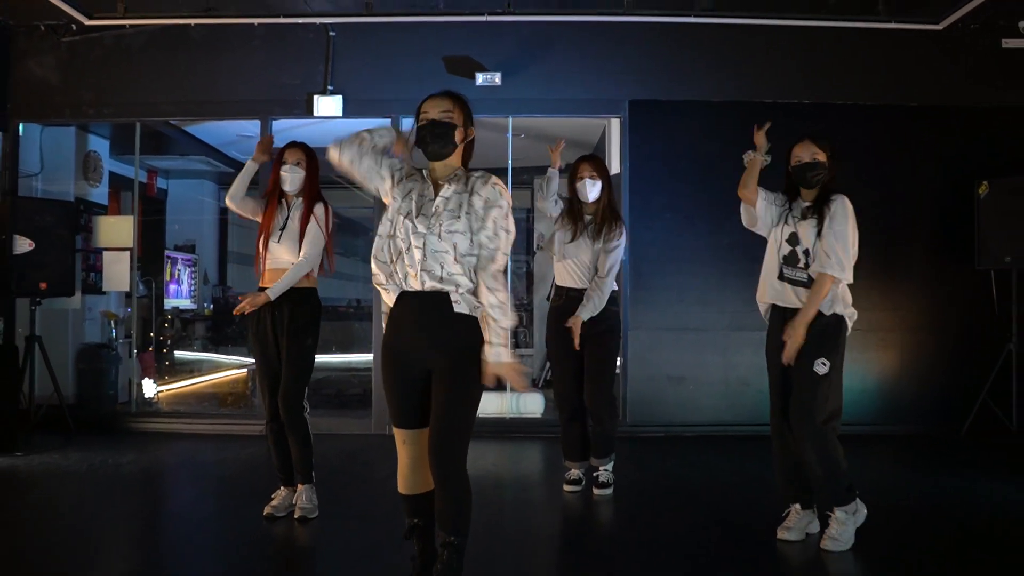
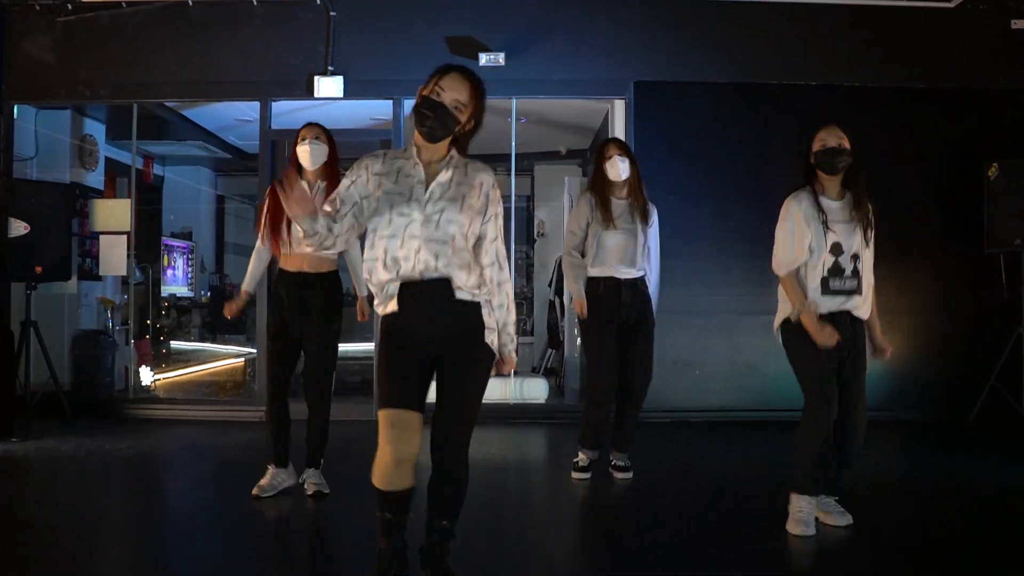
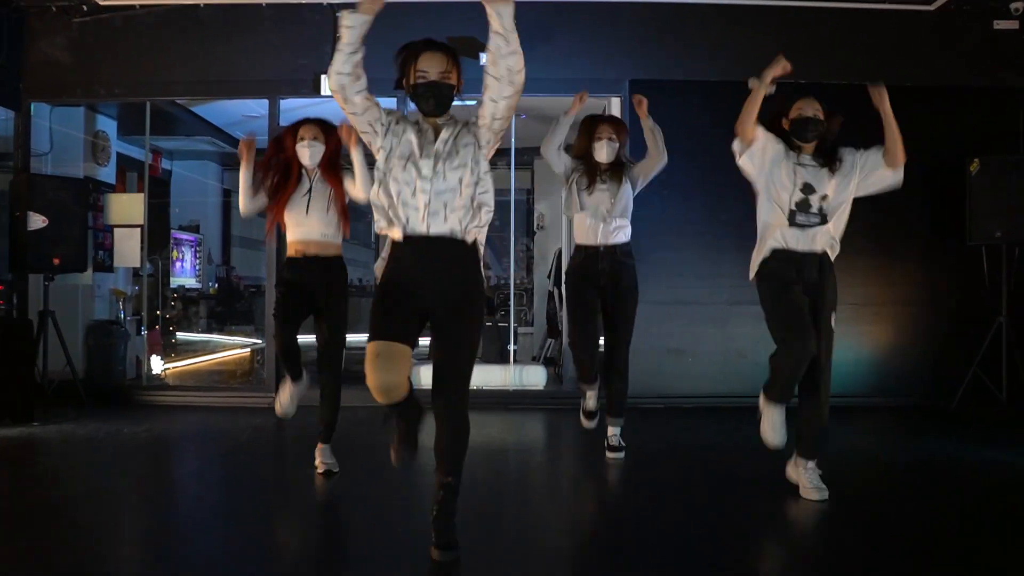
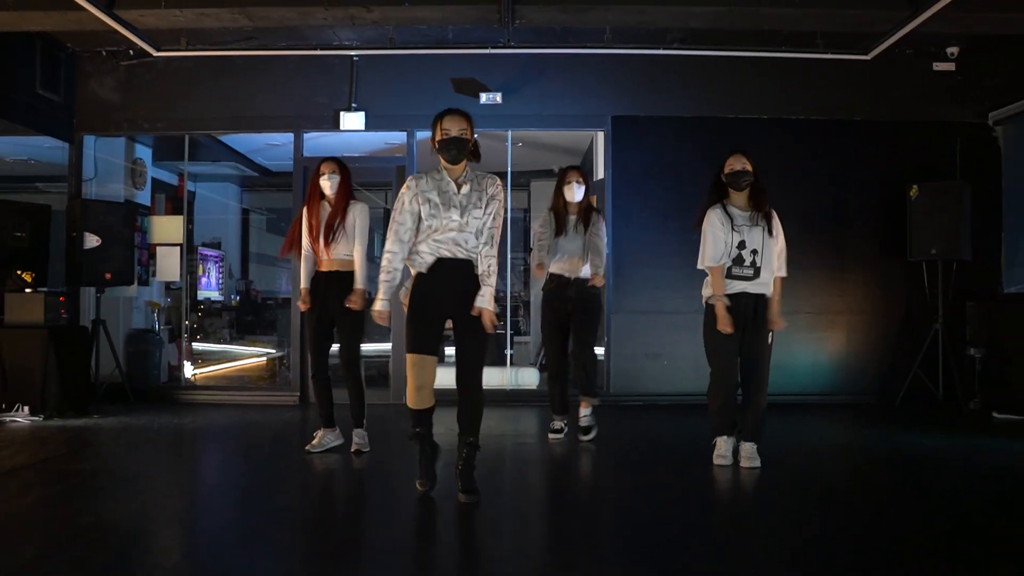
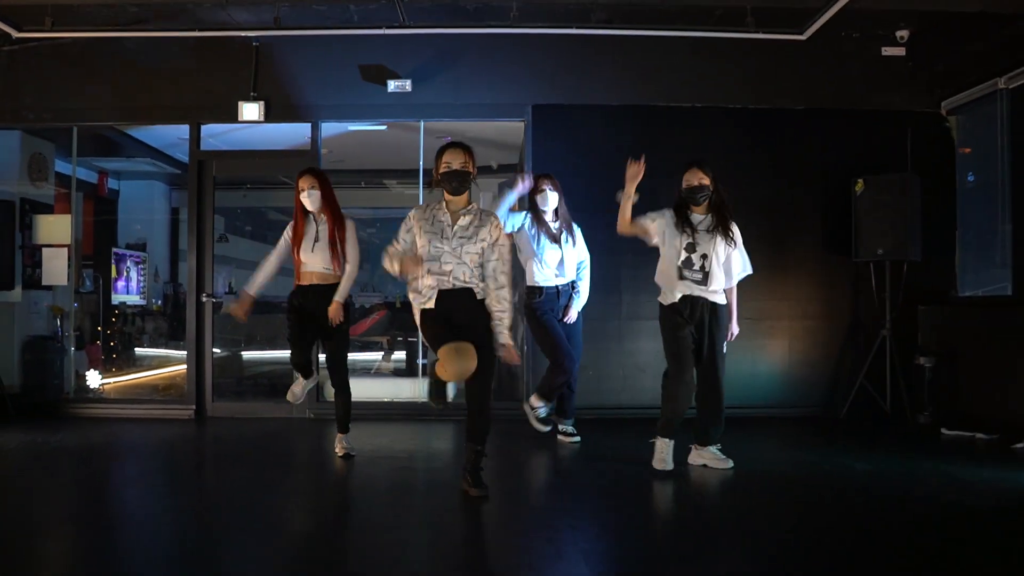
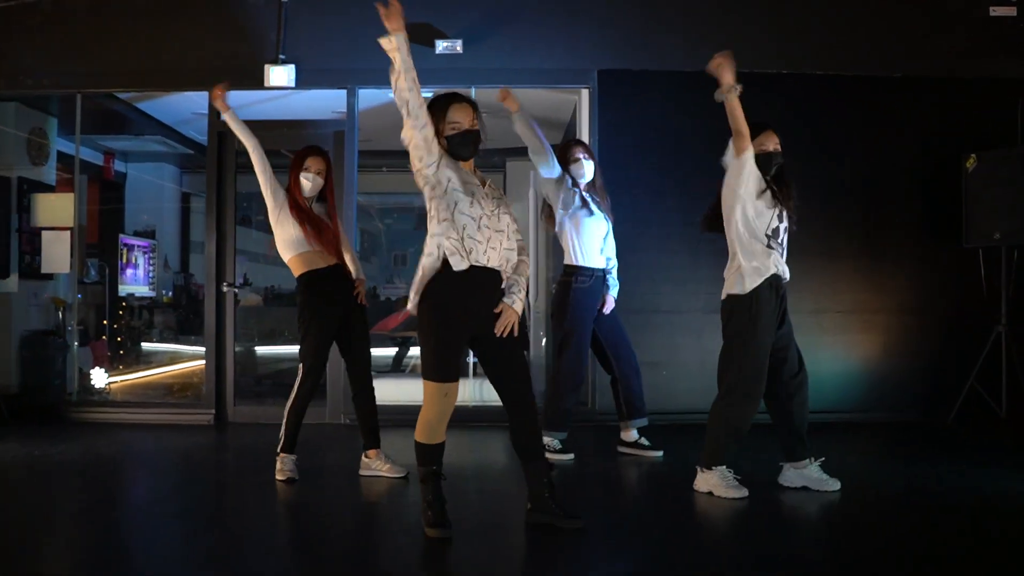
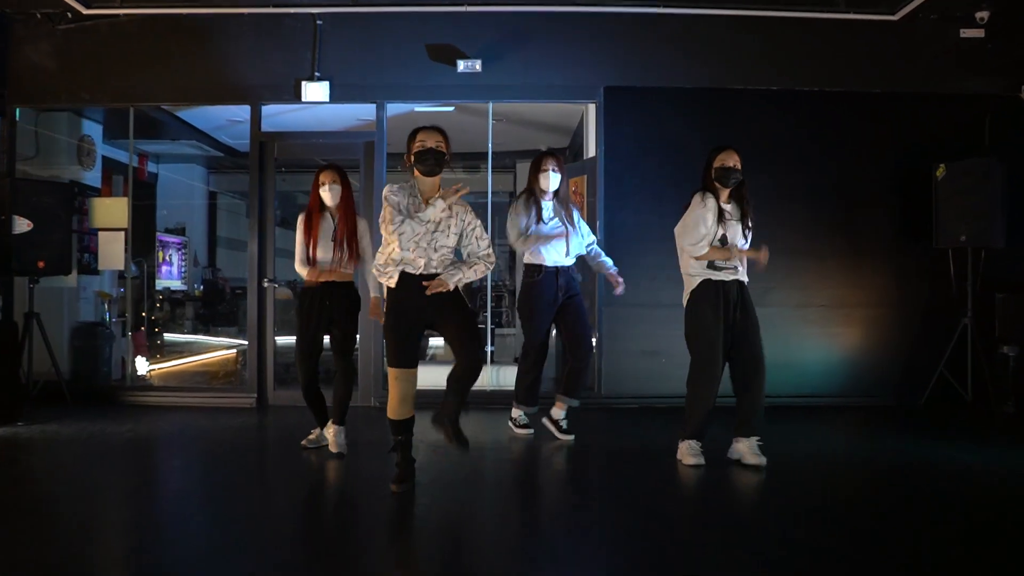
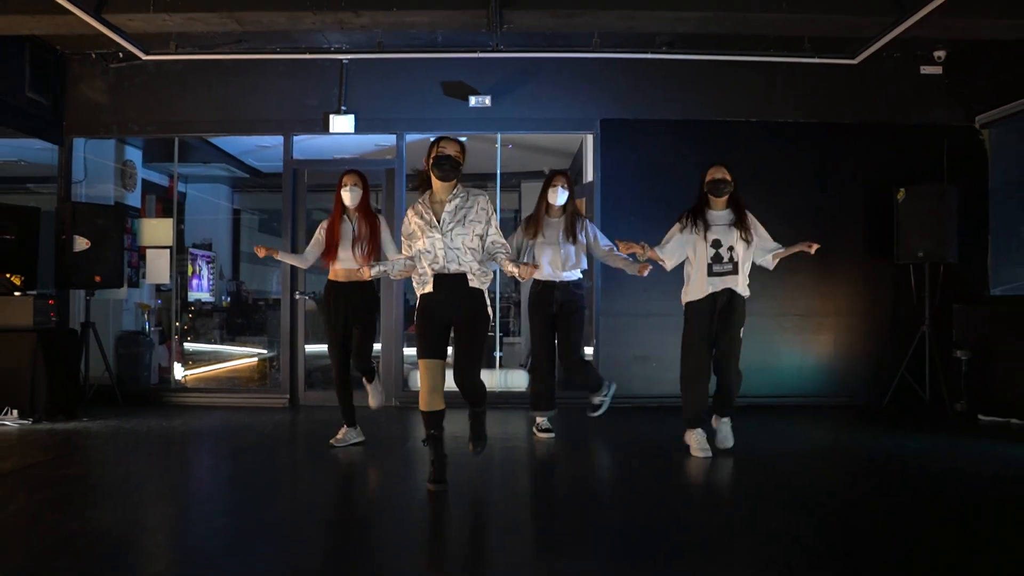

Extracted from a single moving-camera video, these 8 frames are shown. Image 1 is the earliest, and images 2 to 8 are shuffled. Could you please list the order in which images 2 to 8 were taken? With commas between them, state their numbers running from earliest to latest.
4, 3, 2, 8, 7, 6, 5
